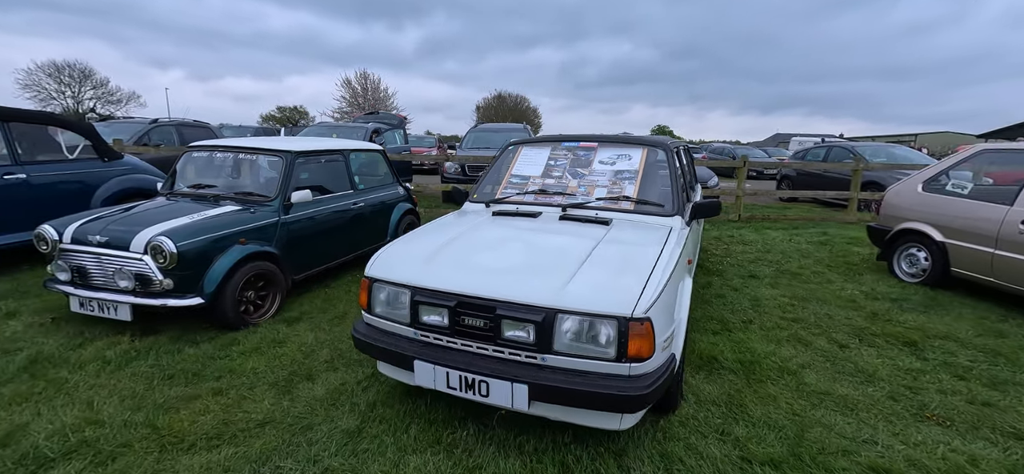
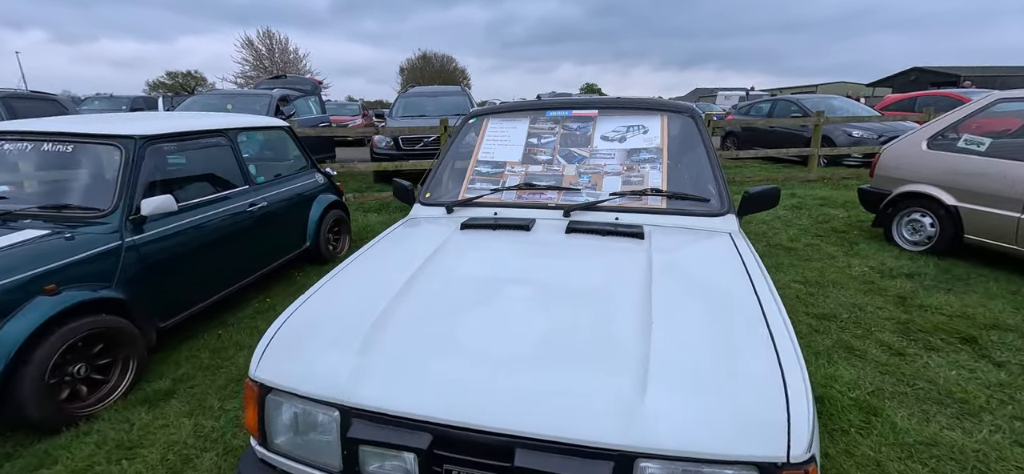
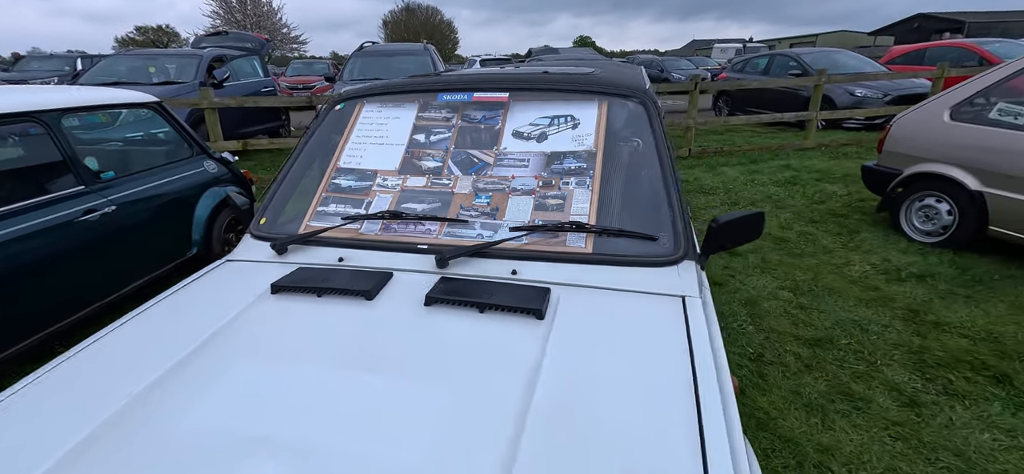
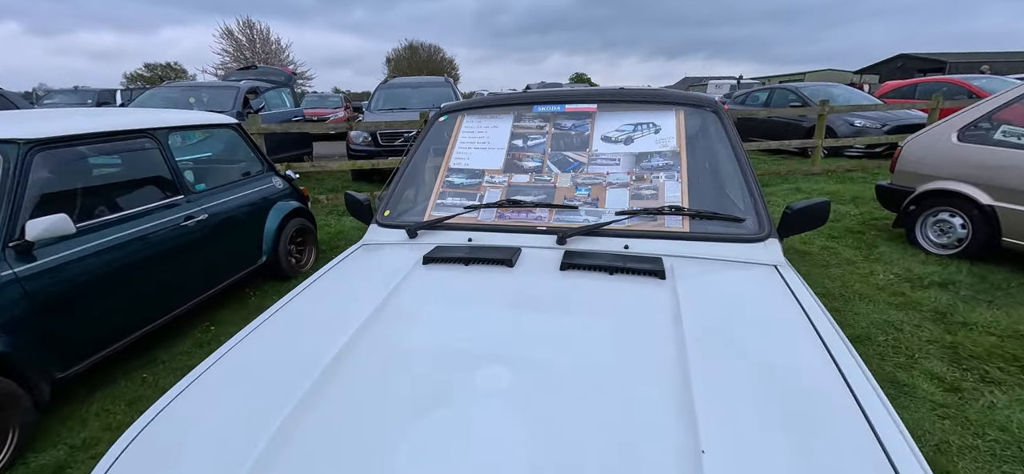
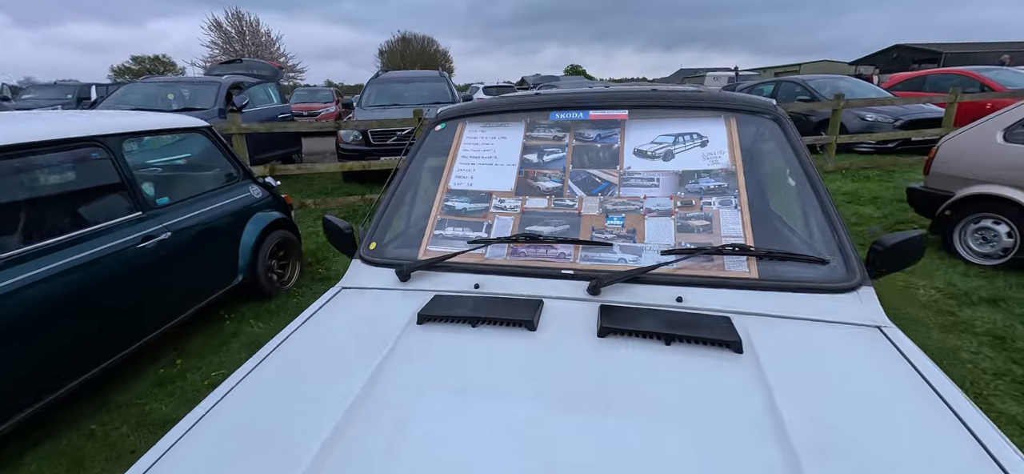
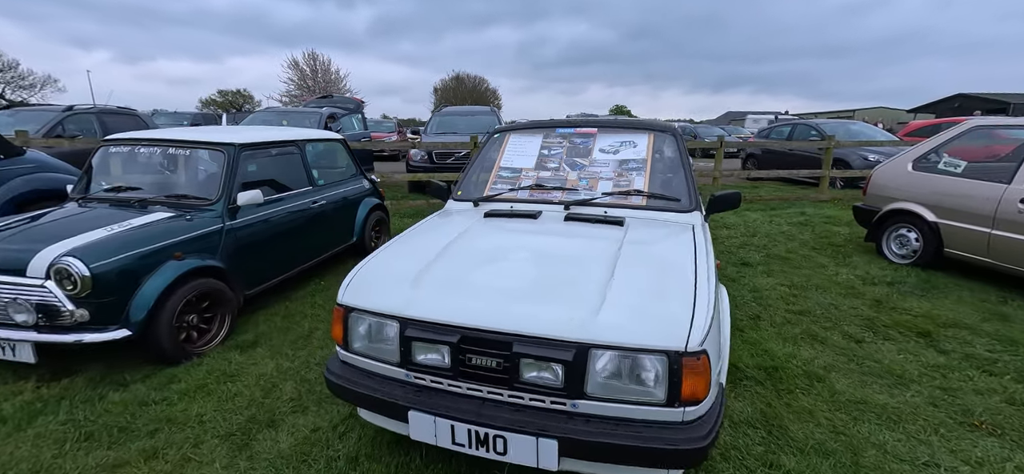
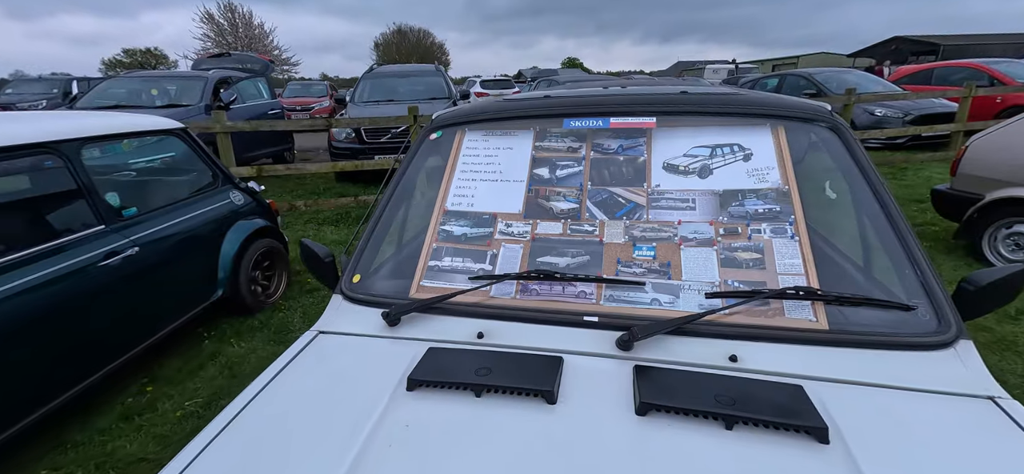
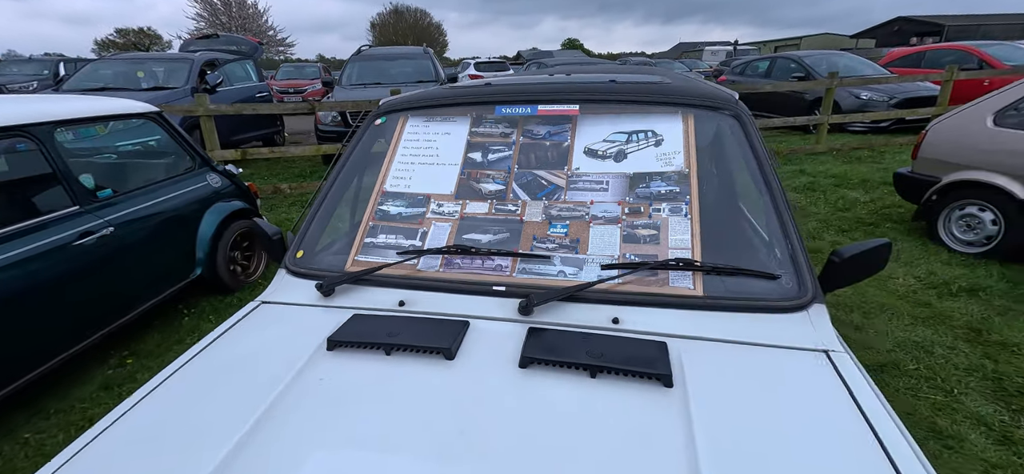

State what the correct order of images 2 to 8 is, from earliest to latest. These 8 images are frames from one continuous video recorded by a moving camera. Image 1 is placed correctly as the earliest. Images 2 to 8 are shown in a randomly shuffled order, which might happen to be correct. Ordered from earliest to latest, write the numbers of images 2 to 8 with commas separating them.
6, 2, 4, 5, 7, 8, 3
